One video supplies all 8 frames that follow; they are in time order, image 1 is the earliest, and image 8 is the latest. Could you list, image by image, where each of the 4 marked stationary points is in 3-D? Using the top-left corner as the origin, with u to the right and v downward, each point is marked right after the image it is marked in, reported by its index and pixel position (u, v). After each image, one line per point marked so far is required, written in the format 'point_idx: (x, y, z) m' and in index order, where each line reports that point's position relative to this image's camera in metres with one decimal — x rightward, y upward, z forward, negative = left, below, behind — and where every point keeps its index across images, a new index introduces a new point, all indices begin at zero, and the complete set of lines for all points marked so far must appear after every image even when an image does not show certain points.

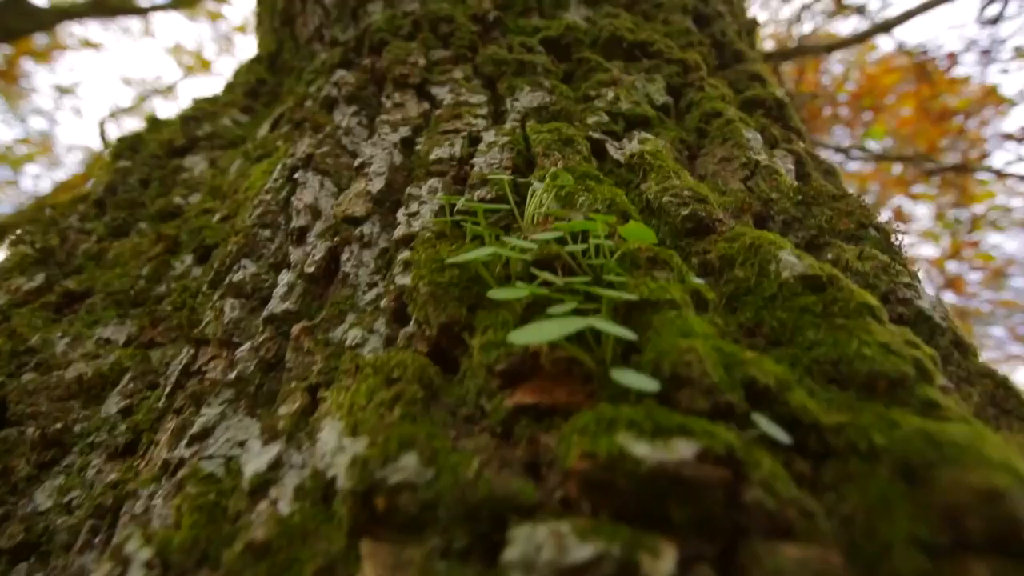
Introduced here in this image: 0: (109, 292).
0: (-1.8, 0.0, +2.7) m
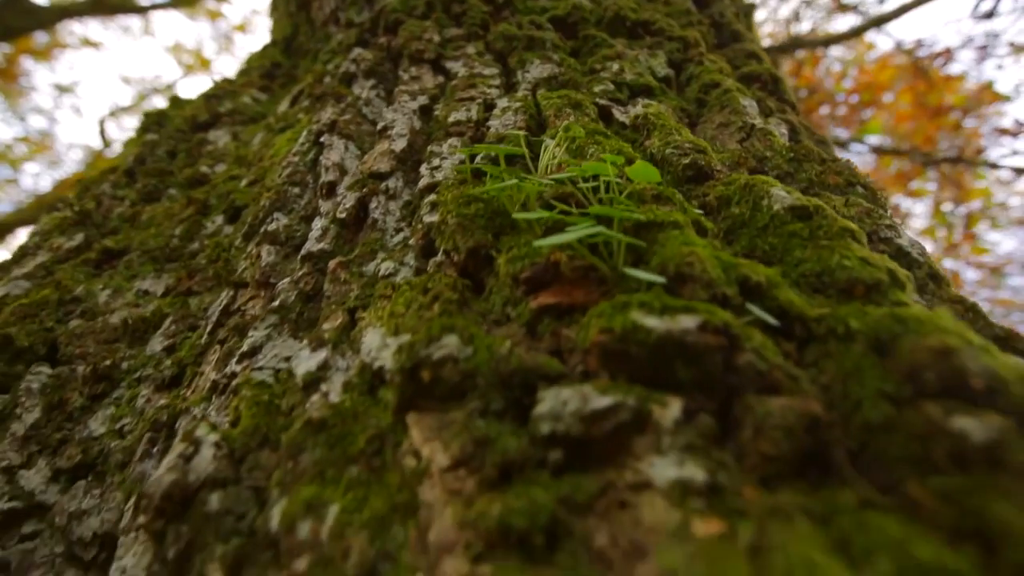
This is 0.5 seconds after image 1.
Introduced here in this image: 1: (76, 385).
0: (-1.7, +0.2, +2.9) m
1: (-1.6, -0.4, +2.3) m
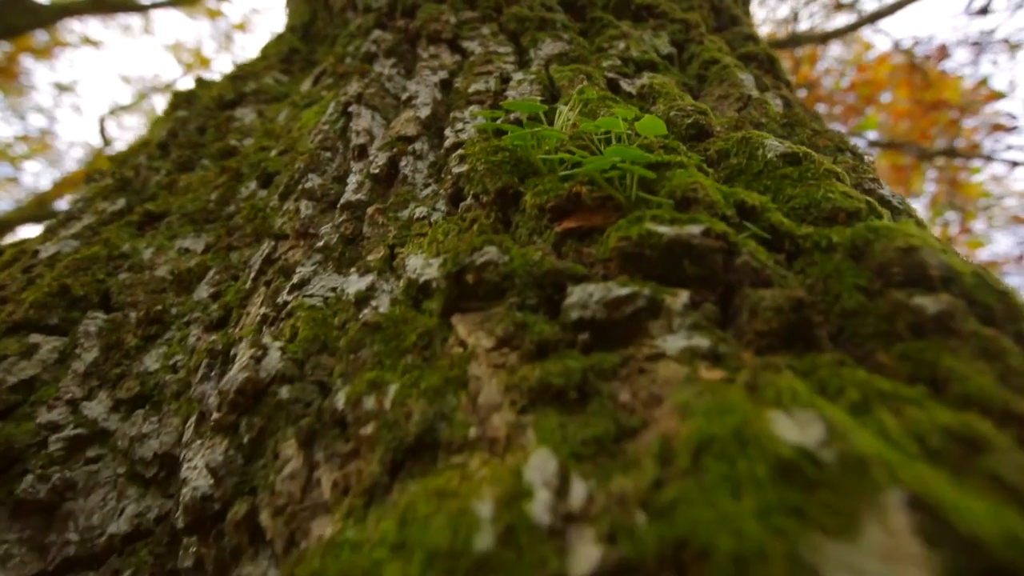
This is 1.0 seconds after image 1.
0: (-1.6, +0.4, +3.1) m
1: (-1.6, -0.2, +2.6) m
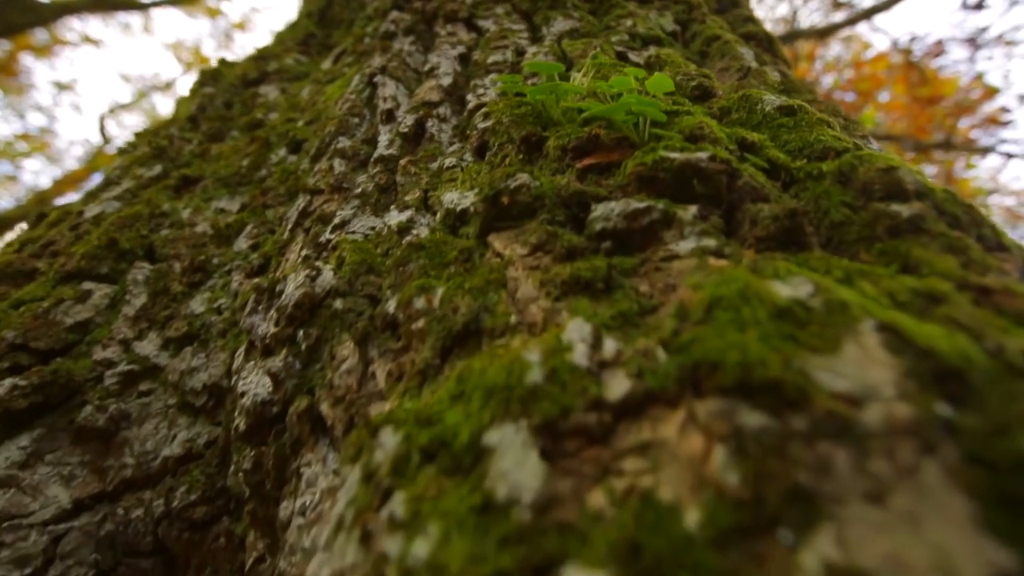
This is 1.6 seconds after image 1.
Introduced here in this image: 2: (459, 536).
0: (-1.6, +0.6, +3.3) m
1: (-1.5, +0.1, +2.7) m
2: (-0.1, -0.4, +0.9) m
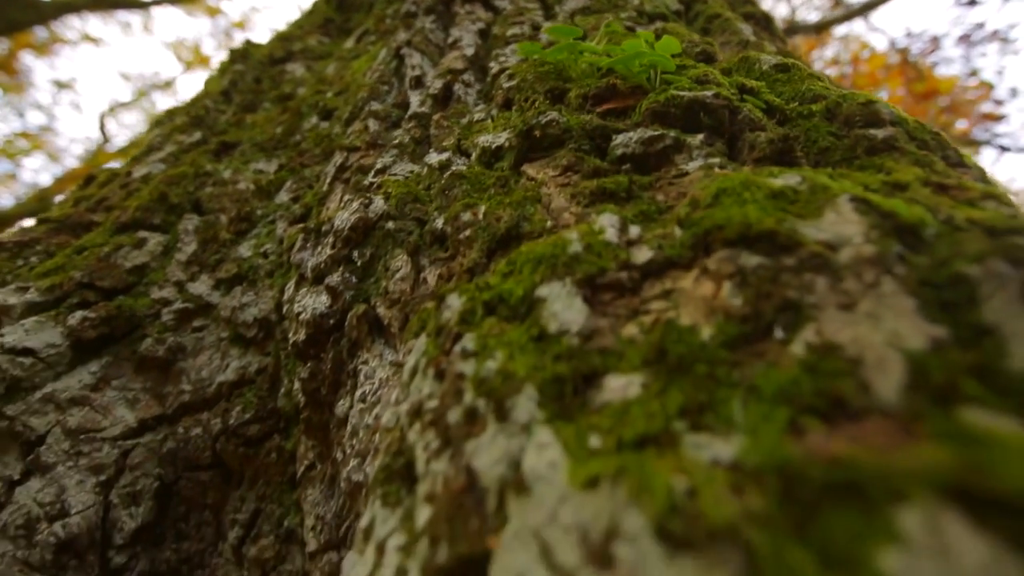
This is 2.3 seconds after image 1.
0: (-1.5, +0.8, +3.5) m
1: (-1.4, +0.3, +3.0) m
2: (0.0, -0.1, +1.2) m
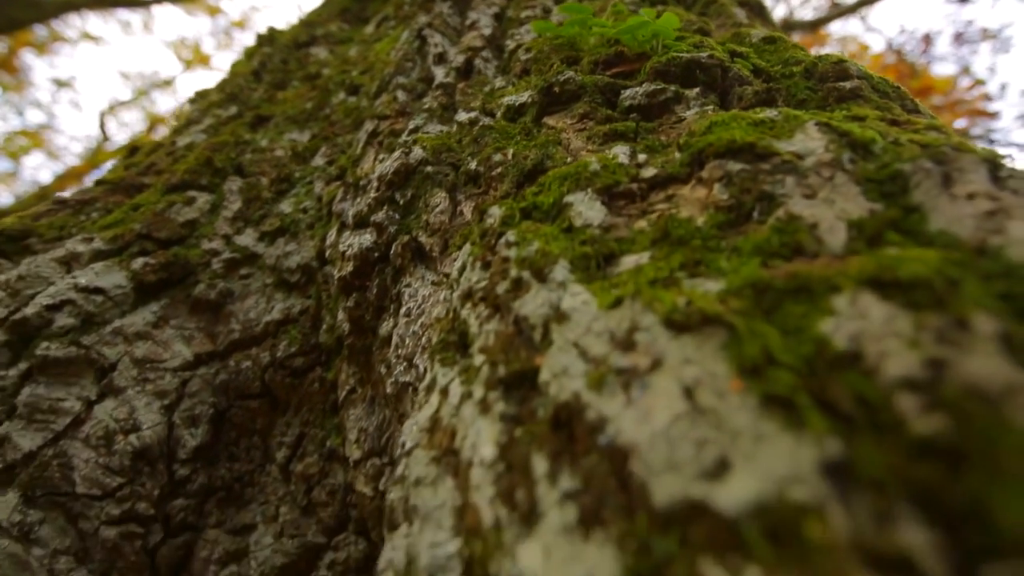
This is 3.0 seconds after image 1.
0: (-1.4, +1.1, +3.8) m
1: (-1.3, +0.5, +3.3) m
2: (+0.1, +0.1, +1.5) m
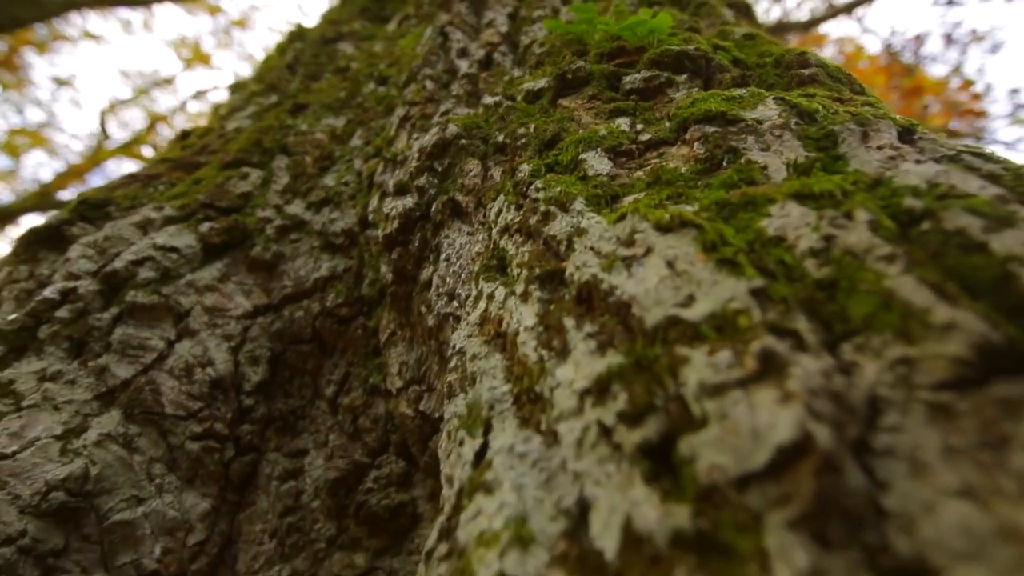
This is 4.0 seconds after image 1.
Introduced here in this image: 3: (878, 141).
0: (-1.3, +1.3, +4.3) m
1: (-1.2, +0.7, +3.8) m
2: (+0.2, +0.3, +1.9) m
3: (+1.0, +0.4, +1.8) m
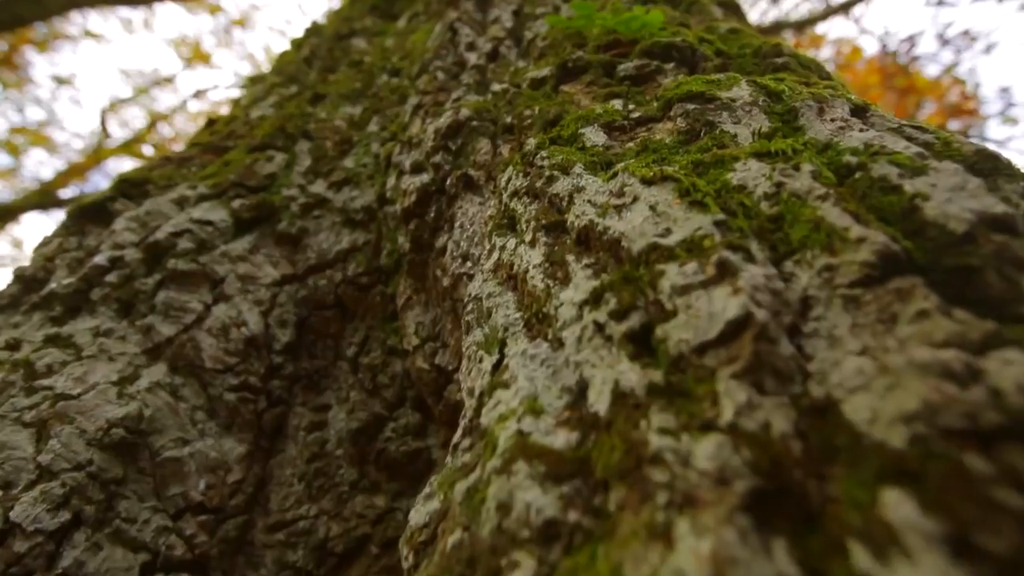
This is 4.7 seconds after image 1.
0: (-1.3, +1.4, +4.6) m
1: (-1.2, +0.9, +4.1) m
2: (+0.2, +0.5, +2.3) m
3: (+1.1, +0.6, +2.1) m
